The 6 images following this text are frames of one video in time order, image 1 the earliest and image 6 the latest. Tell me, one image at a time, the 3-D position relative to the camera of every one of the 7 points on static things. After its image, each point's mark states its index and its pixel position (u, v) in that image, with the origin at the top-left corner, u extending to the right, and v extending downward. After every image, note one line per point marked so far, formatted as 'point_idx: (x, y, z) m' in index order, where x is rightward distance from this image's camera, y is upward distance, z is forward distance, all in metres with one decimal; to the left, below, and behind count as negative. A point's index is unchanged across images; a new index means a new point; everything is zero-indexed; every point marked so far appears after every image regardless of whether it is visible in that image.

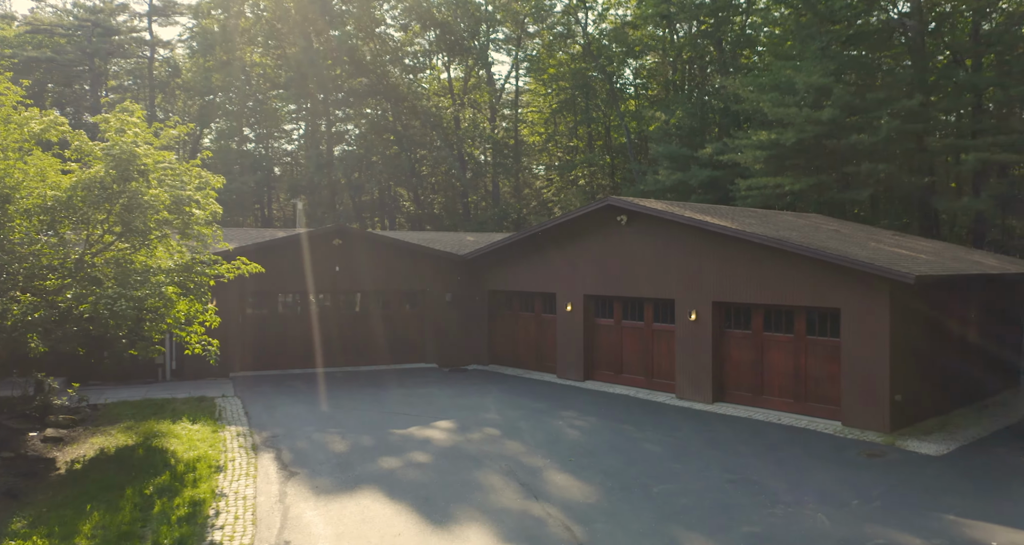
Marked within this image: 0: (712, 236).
0: (+3.6, +0.7, +13.4) m
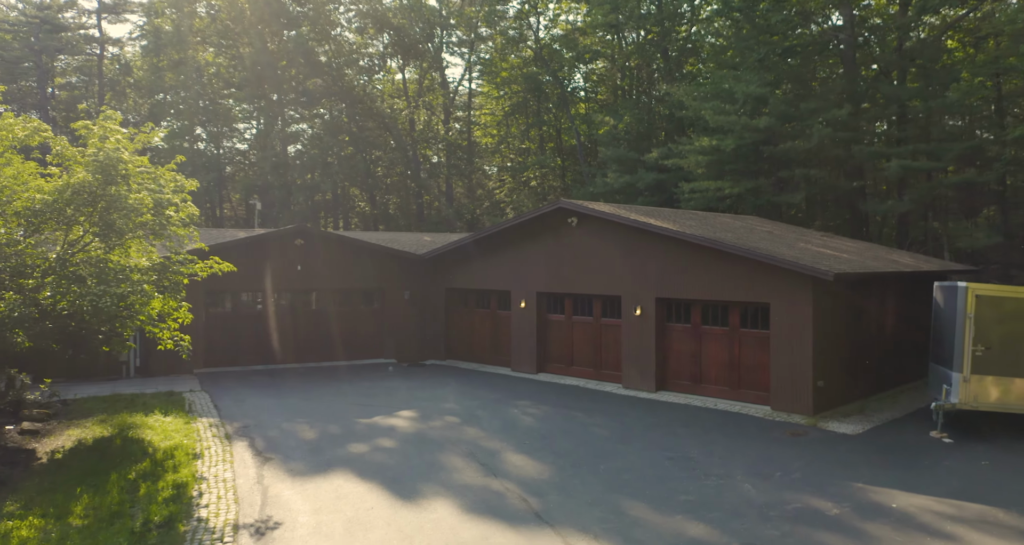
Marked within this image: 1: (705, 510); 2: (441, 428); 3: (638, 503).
0: (+2.8, +0.7, +14.5) m
1: (+2.2, -2.7, +8.6) m
2: (-1.2, -2.5, +12.2) m
3: (+1.5, -2.7, +8.7) m
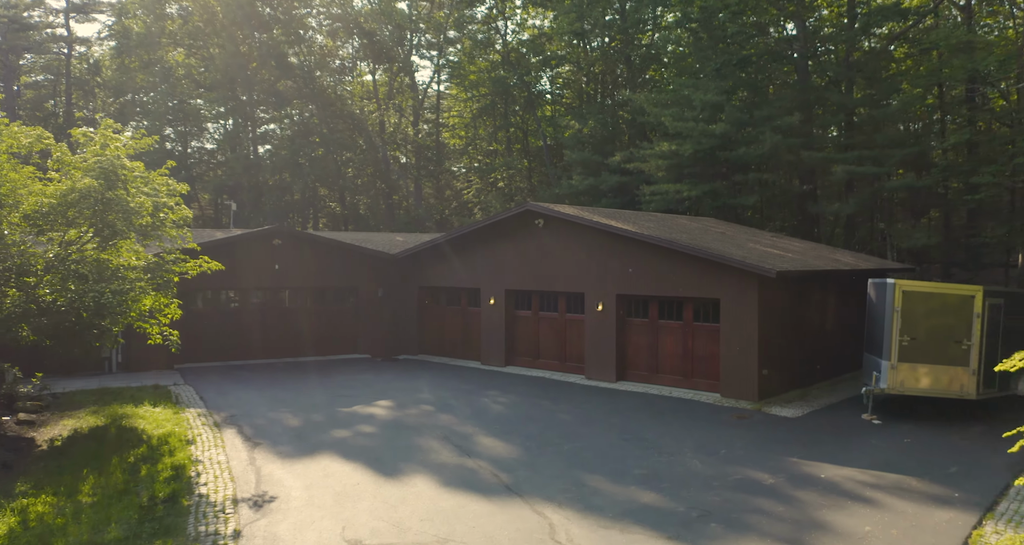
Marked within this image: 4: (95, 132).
0: (+2.2, +0.7, +15.6) m
1: (+1.9, -2.7, +9.6) m
2: (-1.7, -2.5, +13.1) m
3: (+1.1, -2.7, +9.7) m
4: (-6.3, +2.1, +11.5) m
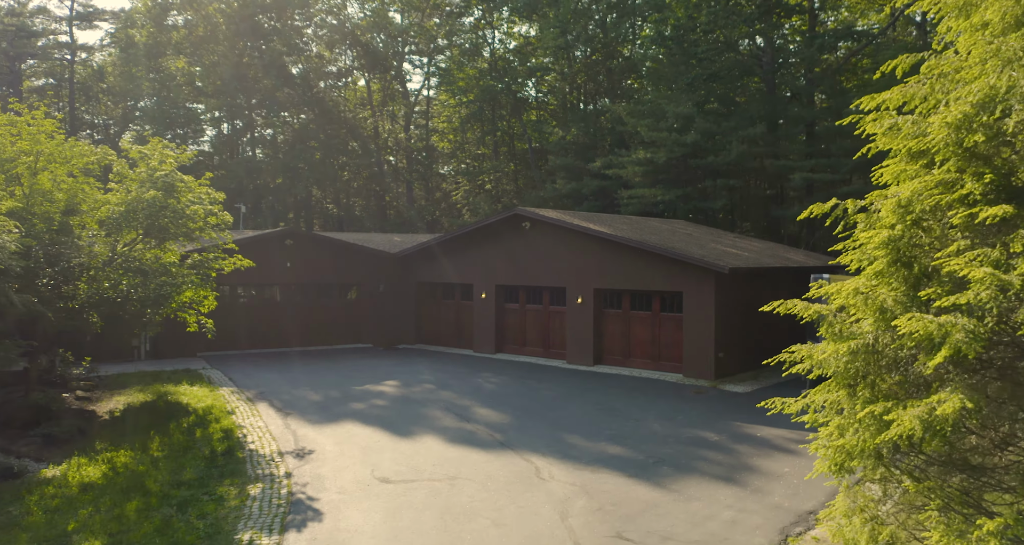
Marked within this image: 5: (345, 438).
0: (+1.9, +0.8, +17.7) m
1: (+1.8, -2.6, +11.8) m
2: (-1.9, -2.4, +15.2) m
3: (+1.0, -2.6, +11.8) m
4: (-6.5, +2.2, +13.5) m
5: (-2.6, -2.6, +11.7) m
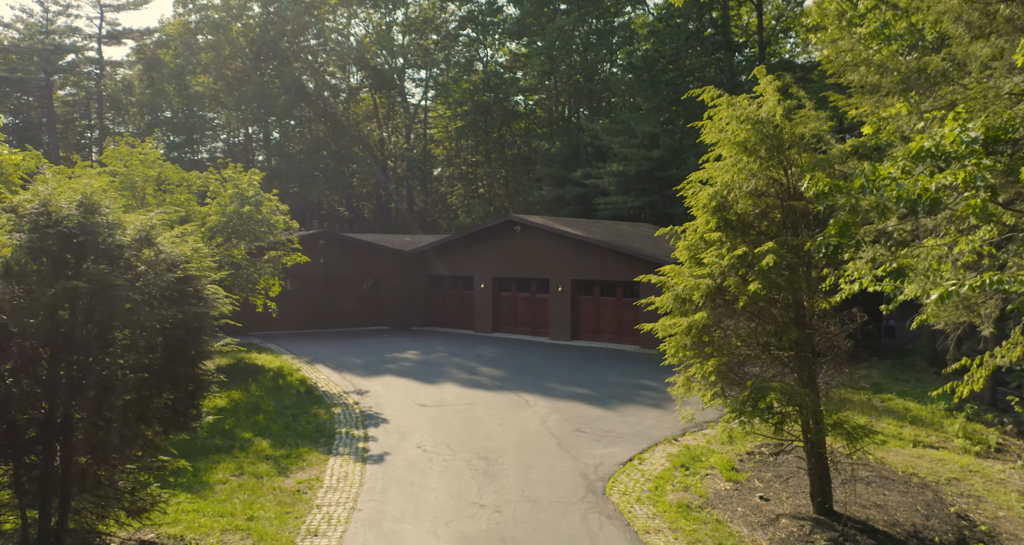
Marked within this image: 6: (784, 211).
0: (+1.8, +1.0, +22.3) m
1: (+1.7, -2.5, +16.4) m
2: (-2.0, -2.3, +19.8) m
3: (+0.9, -2.4, +16.4) m
4: (-6.6, +2.4, +18.0) m
5: (-2.7, -2.4, +16.2) m
6: (+3.0, +0.6, +8.2) m
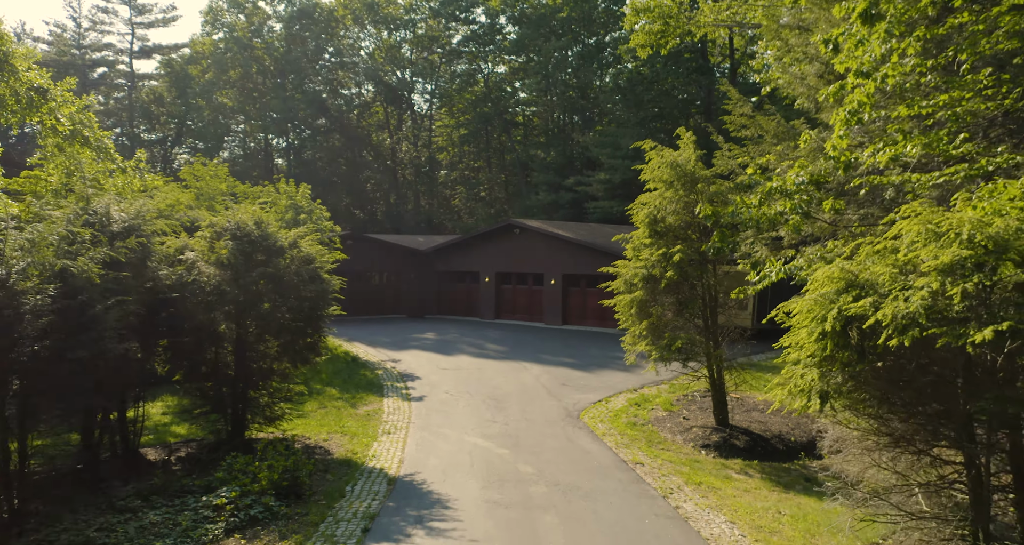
0: (+1.8, +1.1, +26.6) m
1: (+1.7, -2.3, +20.7) m
2: (-2.0, -2.1, +24.0) m
3: (+0.9, -2.3, +20.7) m
4: (-6.6, +2.5, +22.2) m
5: (-2.7, -2.3, +20.5) m
6: (+3.0, +0.8, +12.5) m
